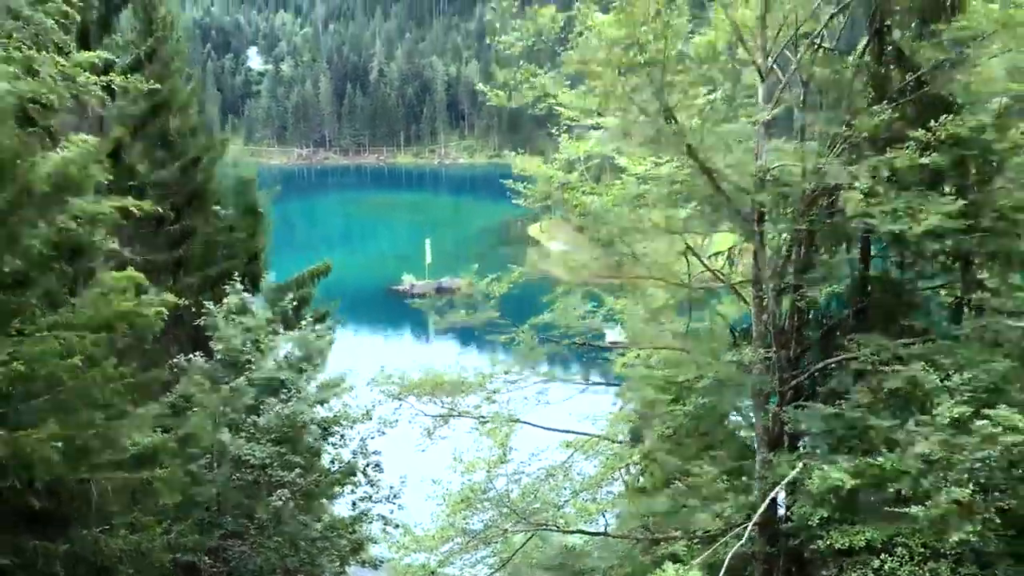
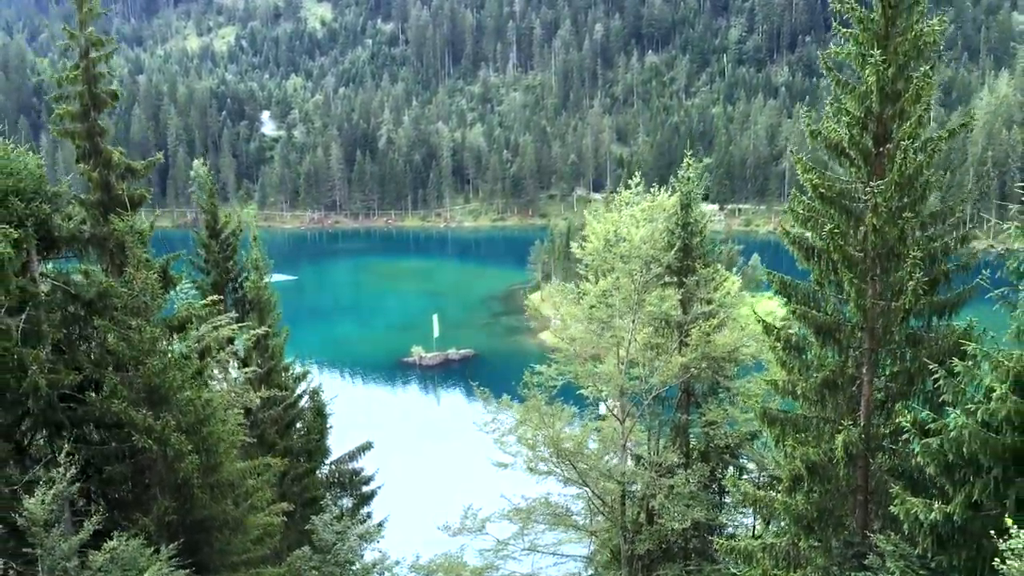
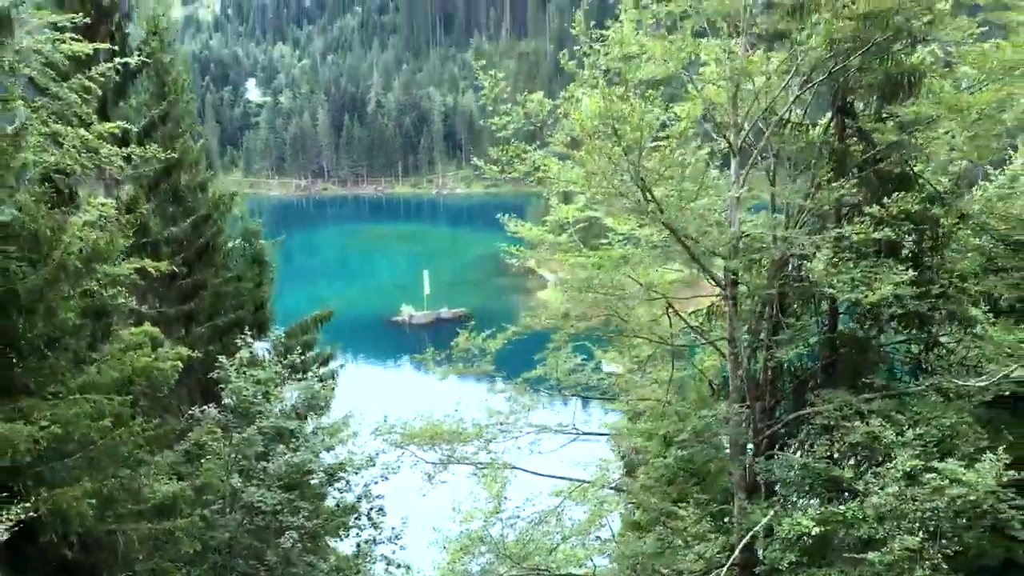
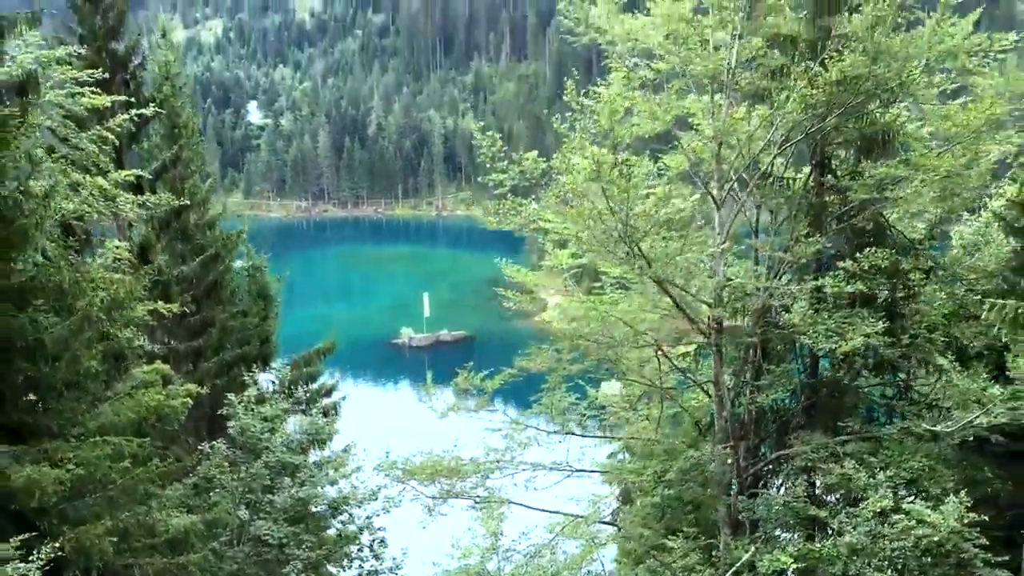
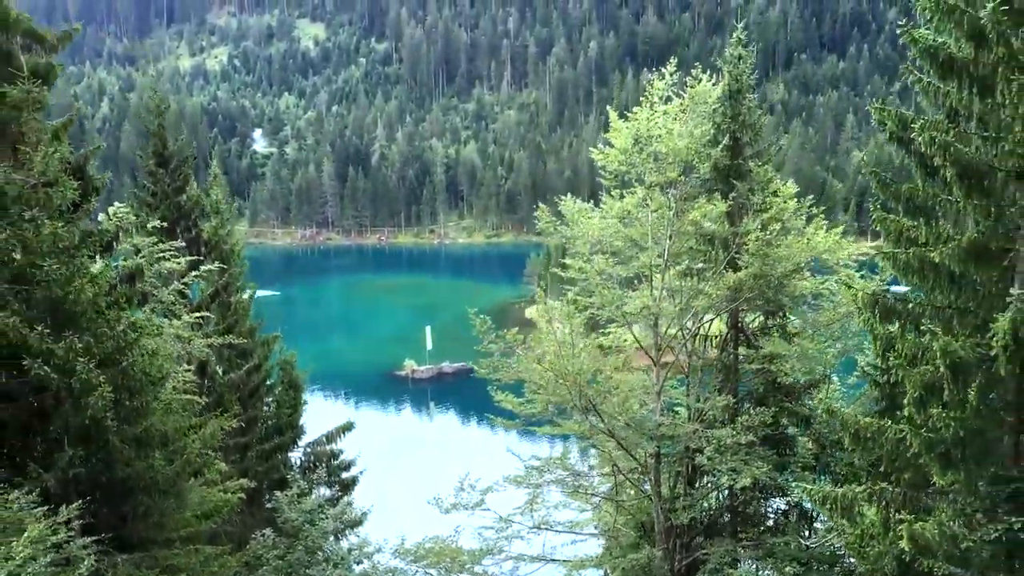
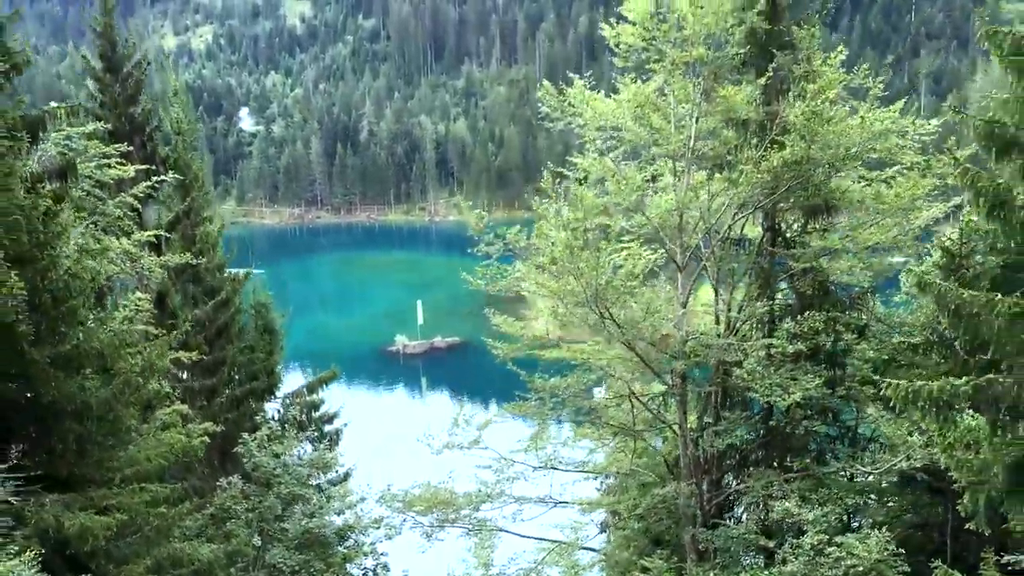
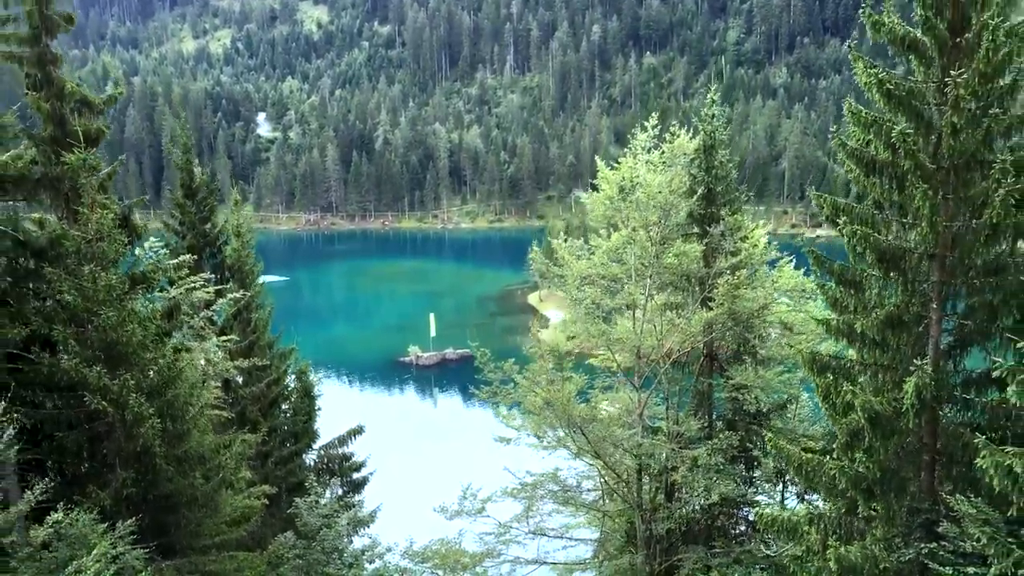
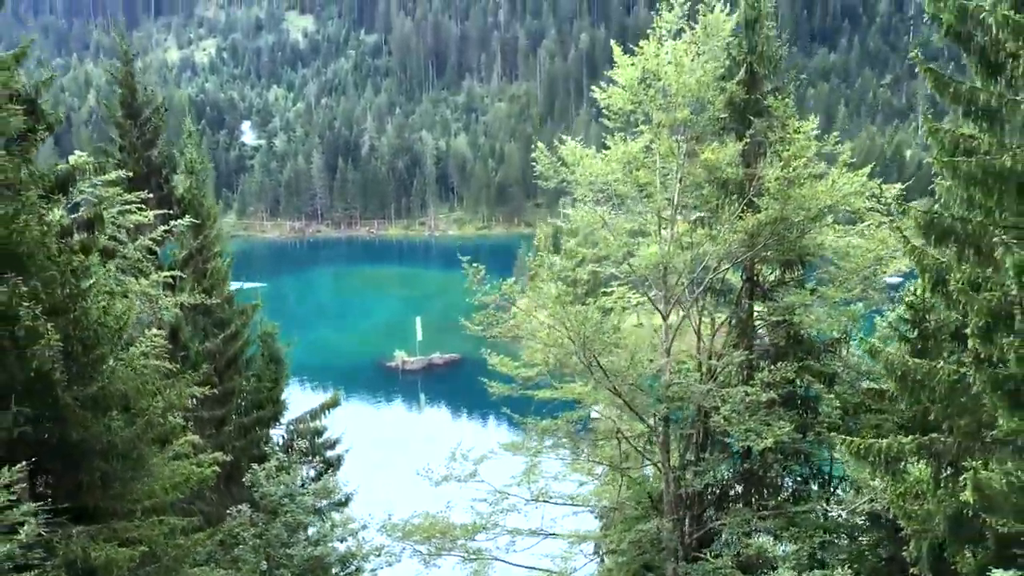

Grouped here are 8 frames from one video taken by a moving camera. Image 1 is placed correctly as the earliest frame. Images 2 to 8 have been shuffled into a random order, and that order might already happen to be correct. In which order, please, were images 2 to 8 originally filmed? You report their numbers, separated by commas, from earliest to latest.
3, 4, 6, 8, 5, 7, 2
